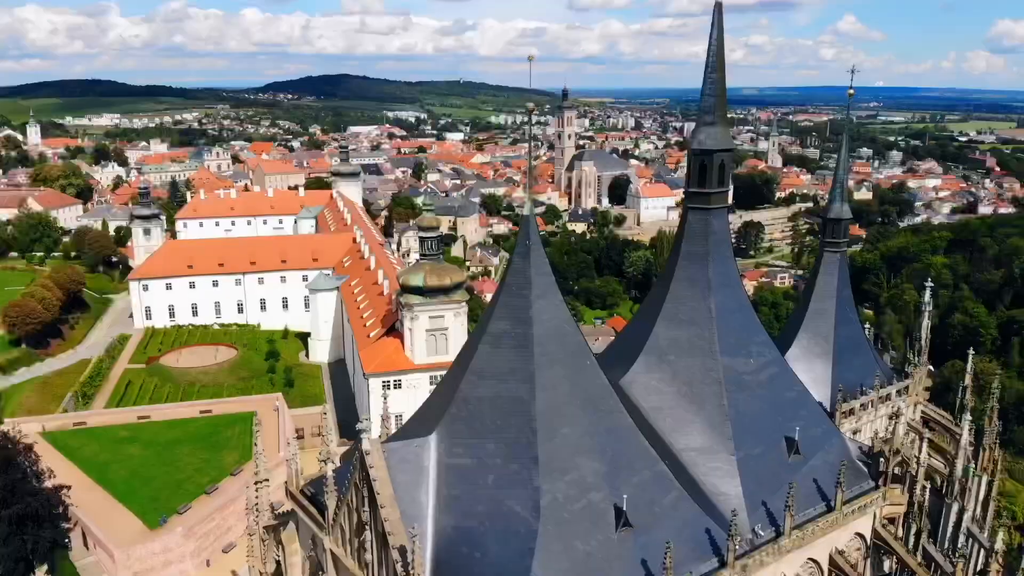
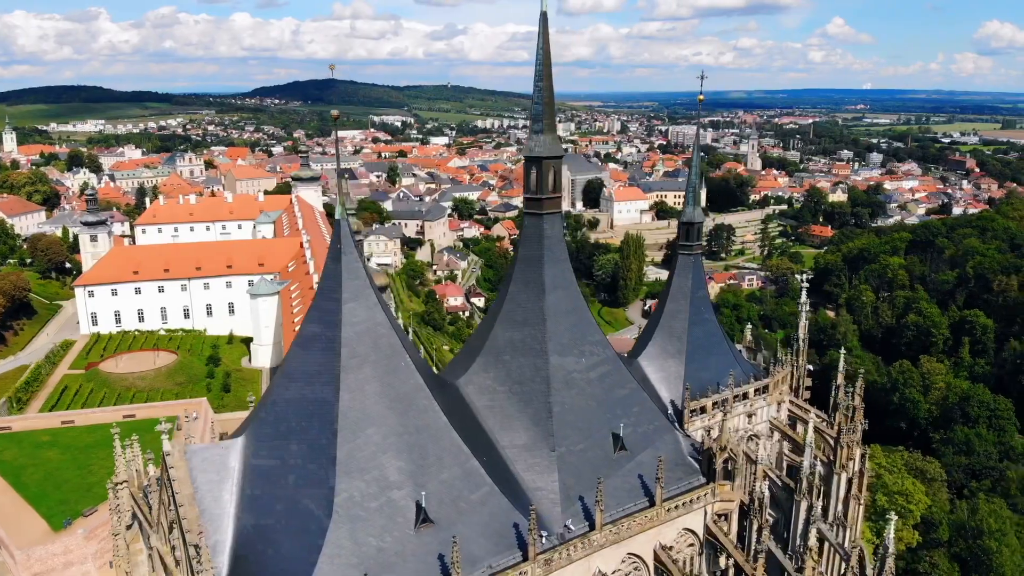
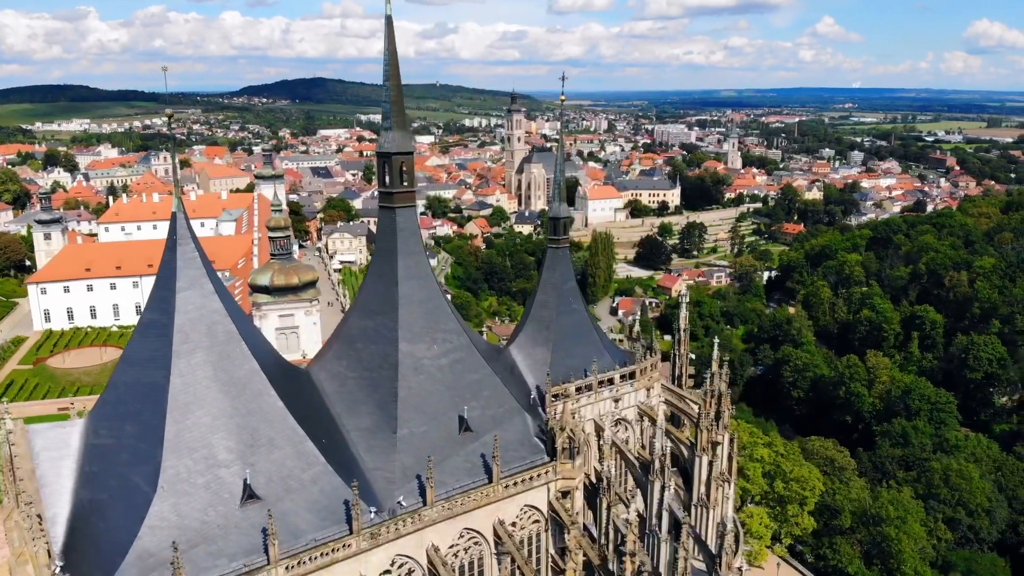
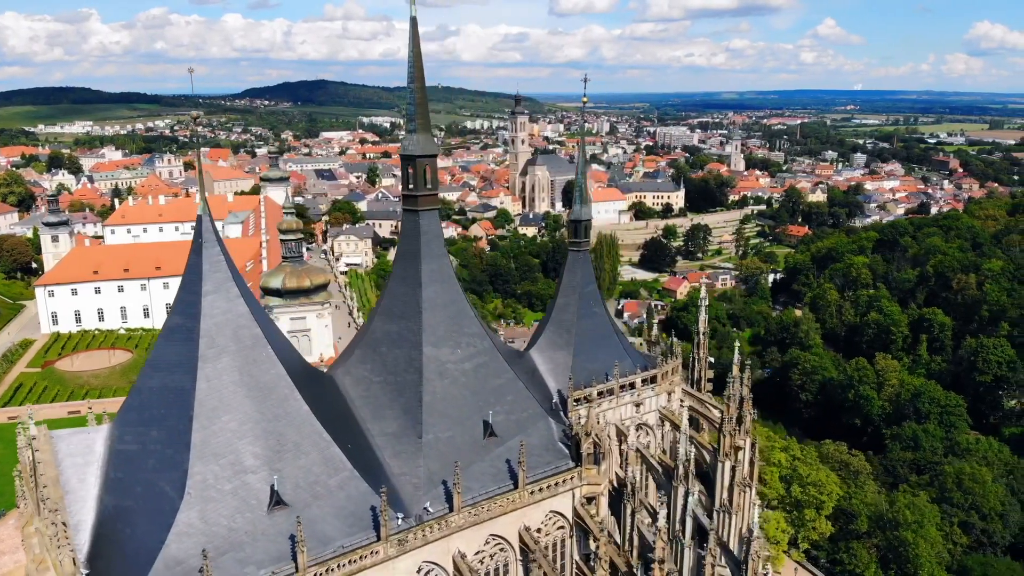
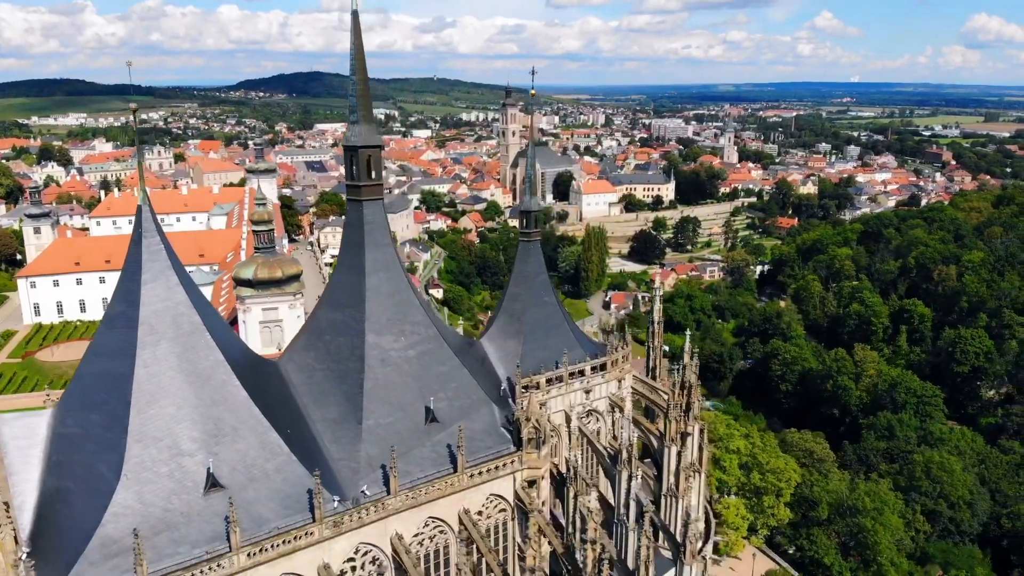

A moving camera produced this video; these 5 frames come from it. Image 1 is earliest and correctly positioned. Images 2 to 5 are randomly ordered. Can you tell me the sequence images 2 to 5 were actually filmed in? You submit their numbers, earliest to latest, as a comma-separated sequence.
2, 4, 3, 5
